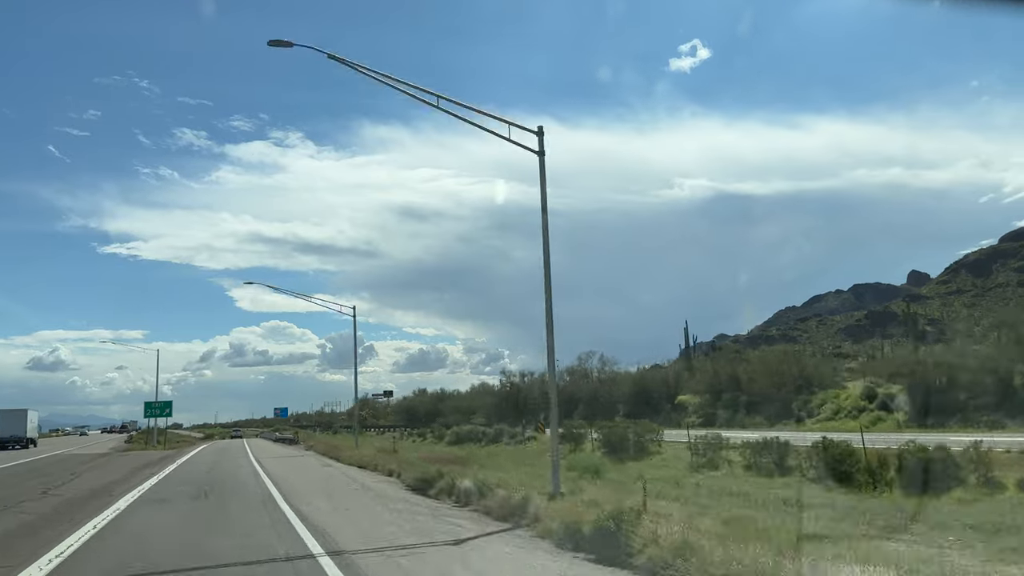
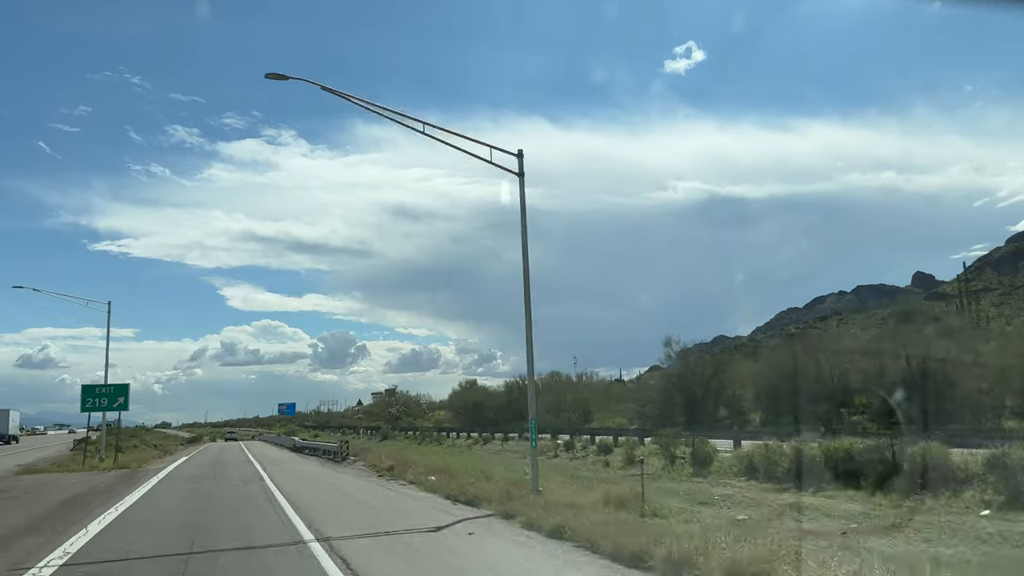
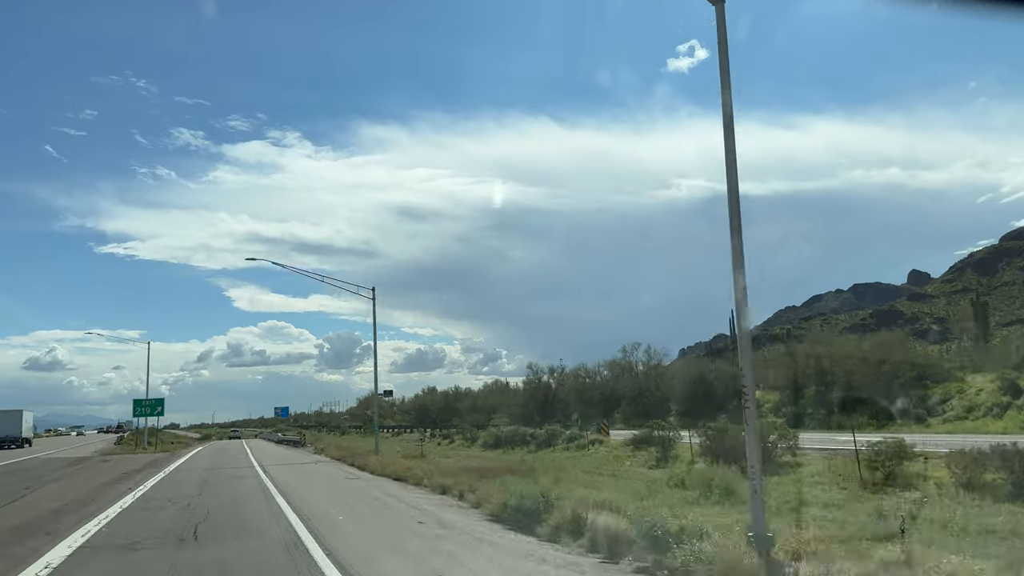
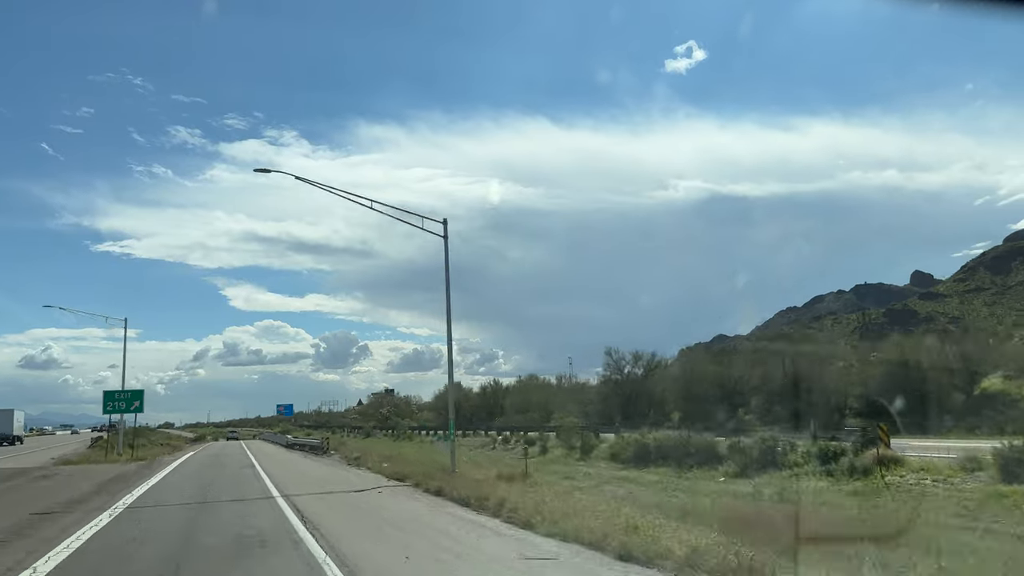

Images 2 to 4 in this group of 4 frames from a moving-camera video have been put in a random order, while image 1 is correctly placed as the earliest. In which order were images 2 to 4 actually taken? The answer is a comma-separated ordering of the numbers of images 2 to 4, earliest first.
3, 4, 2
